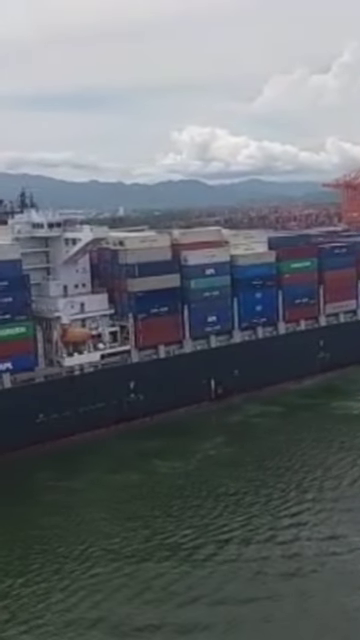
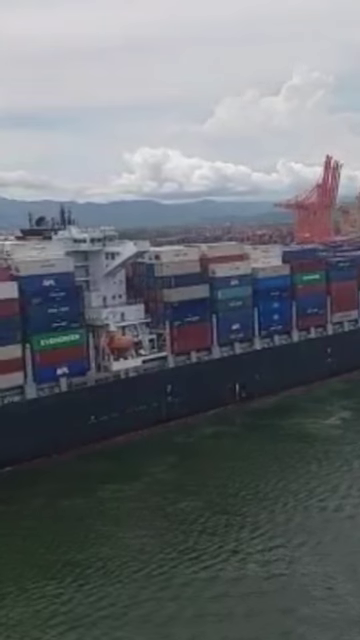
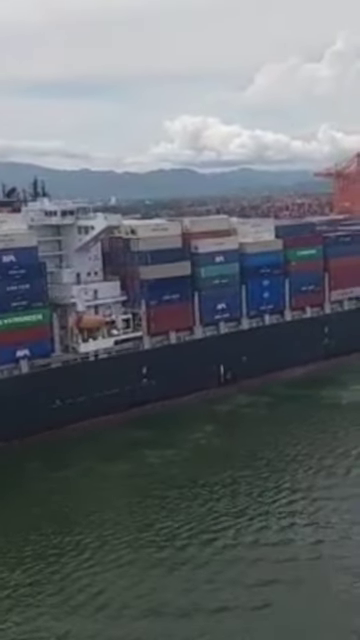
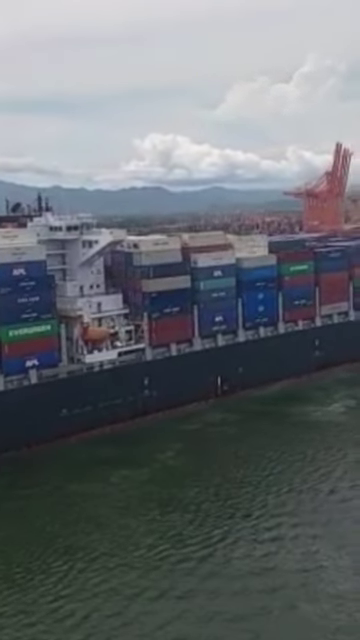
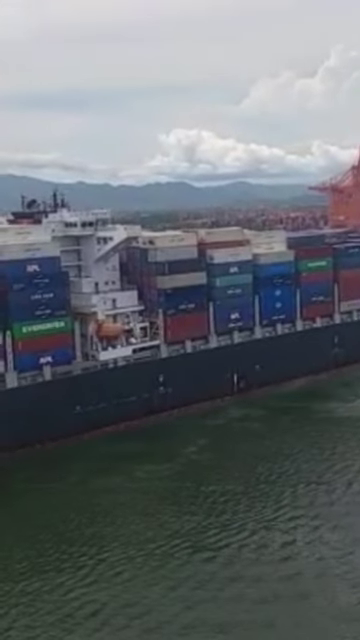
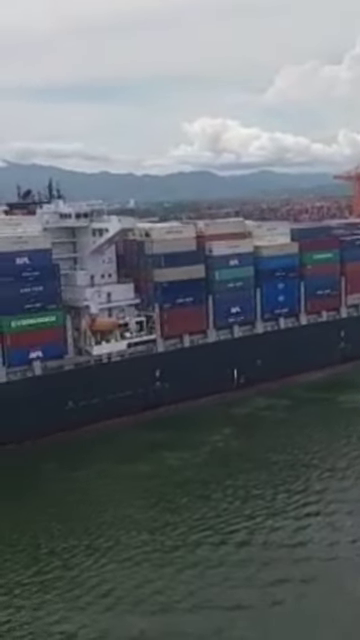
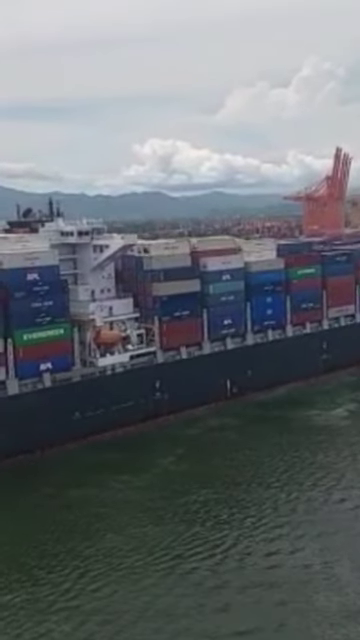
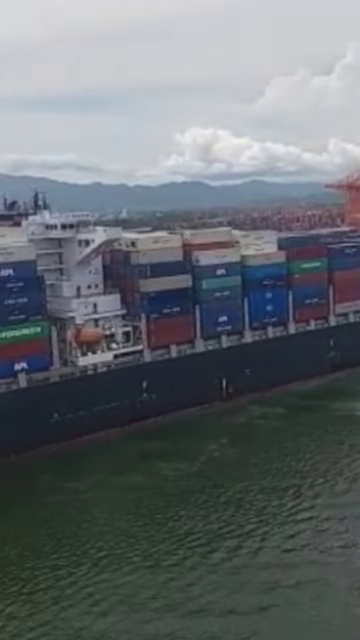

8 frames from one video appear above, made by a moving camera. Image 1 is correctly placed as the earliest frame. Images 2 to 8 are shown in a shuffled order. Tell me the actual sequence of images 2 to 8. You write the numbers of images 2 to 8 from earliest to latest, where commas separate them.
8, 6, 3, 5, 4, 7, 2
